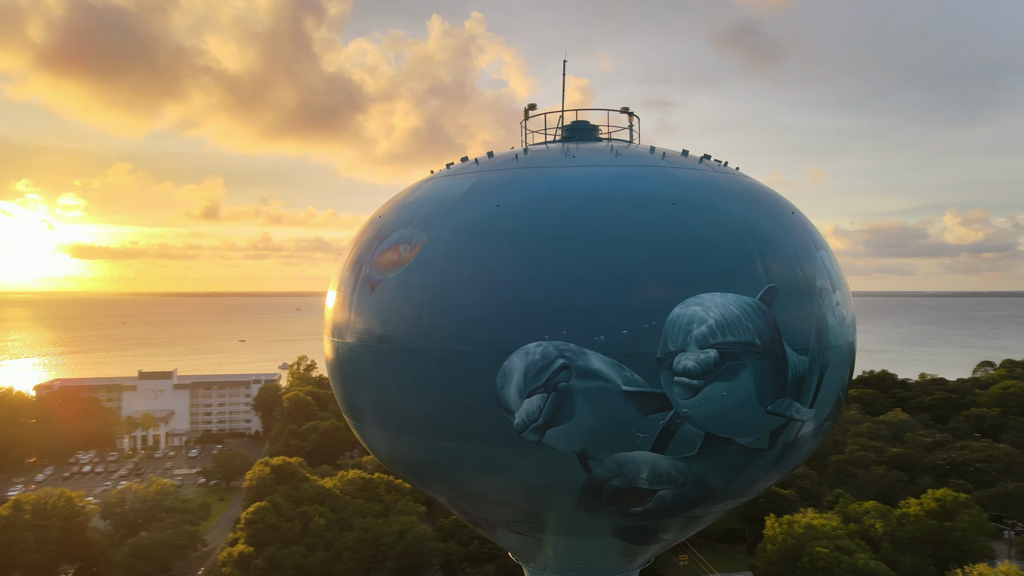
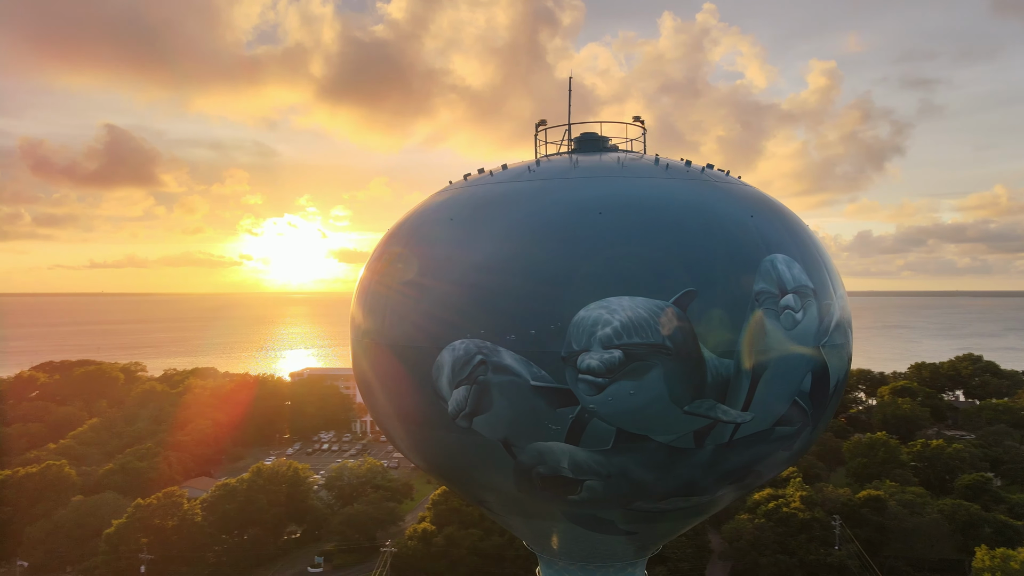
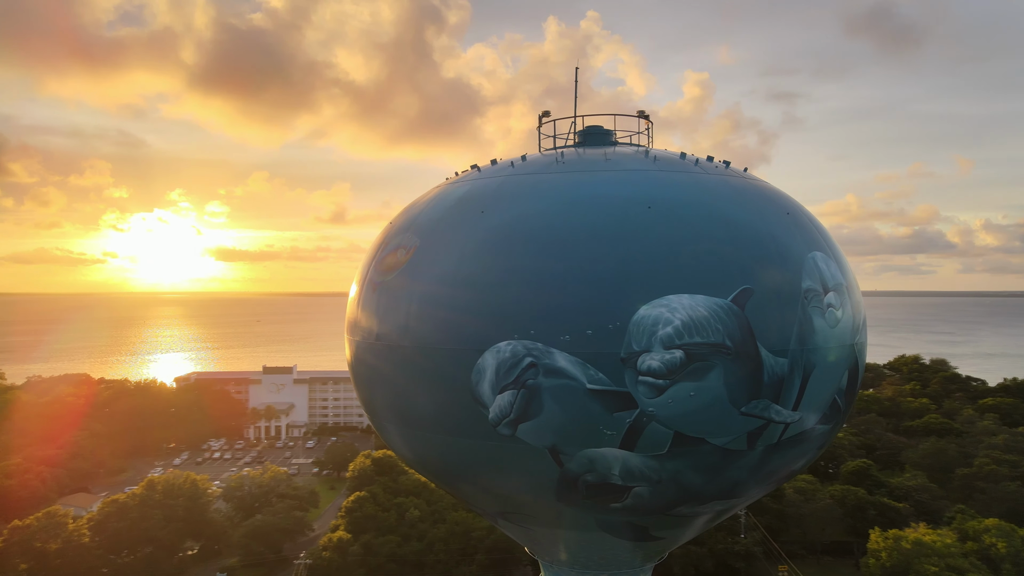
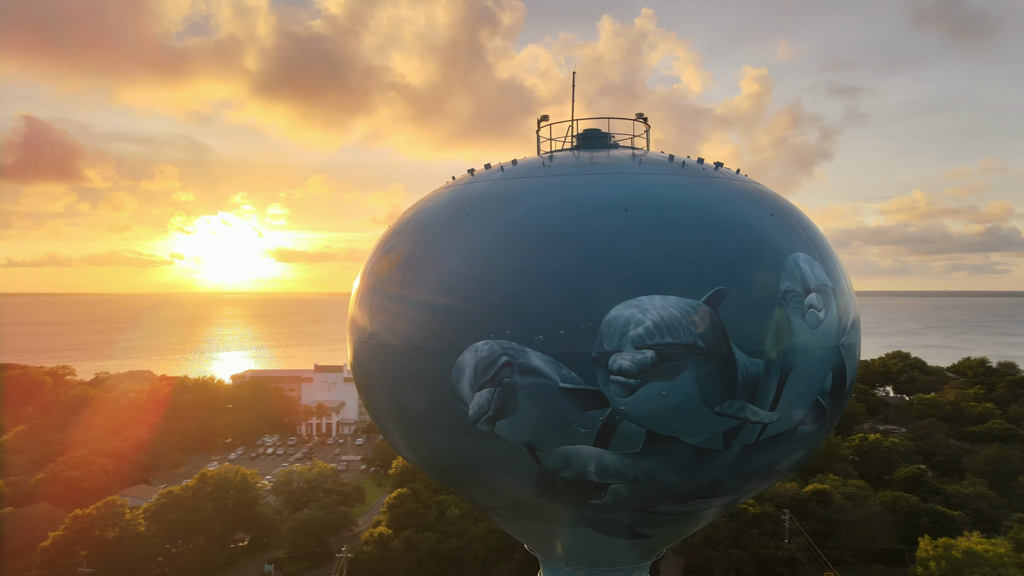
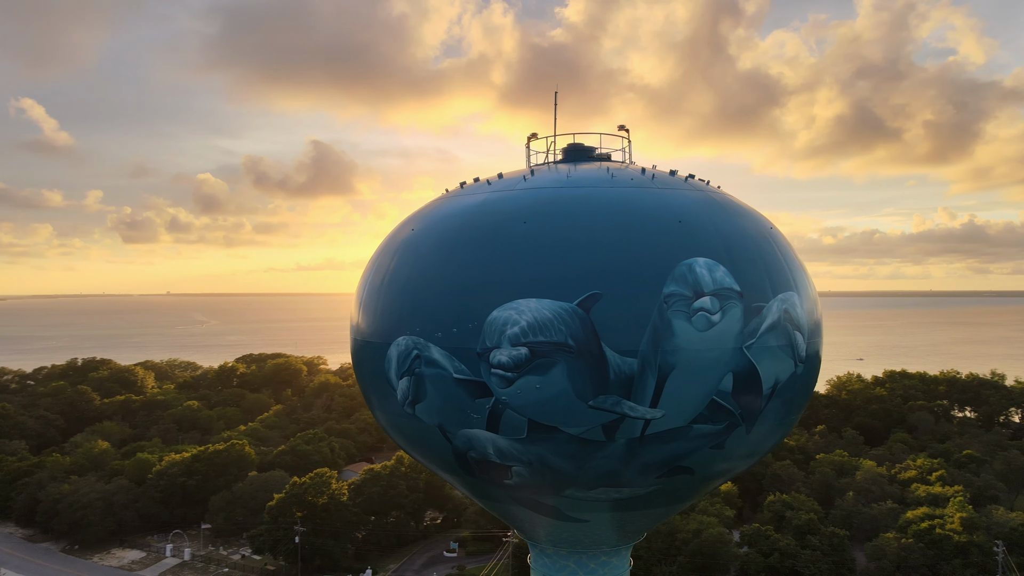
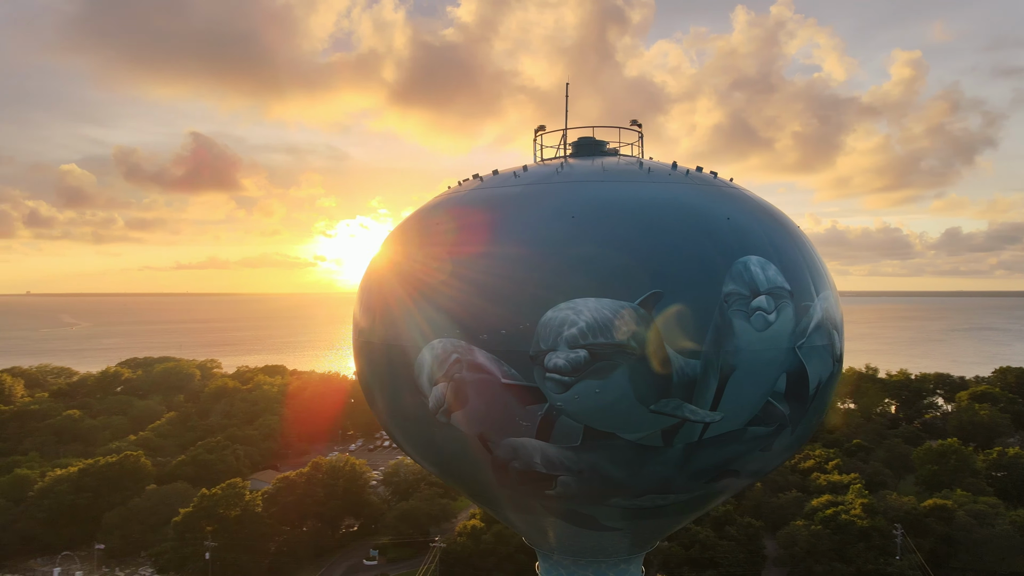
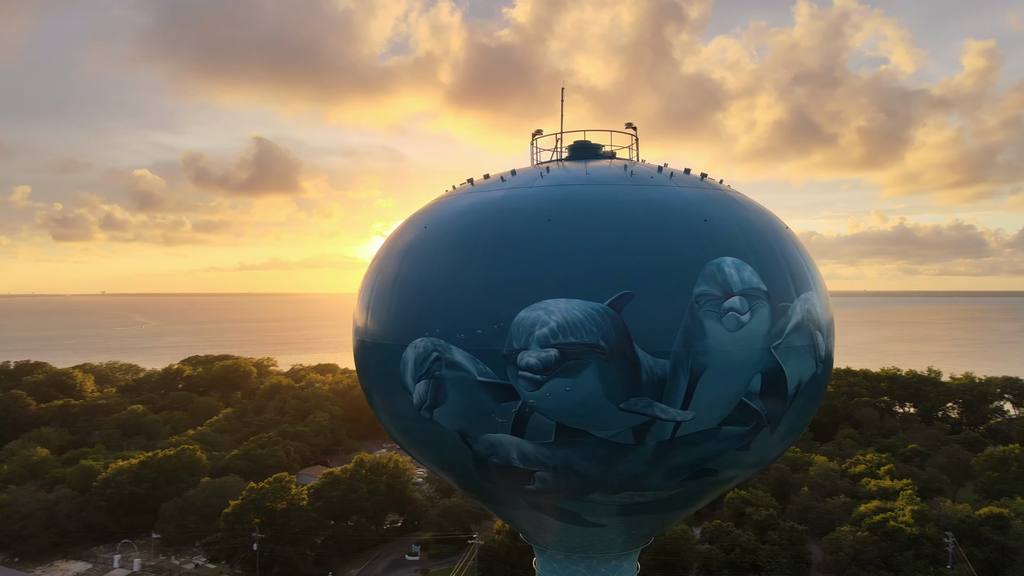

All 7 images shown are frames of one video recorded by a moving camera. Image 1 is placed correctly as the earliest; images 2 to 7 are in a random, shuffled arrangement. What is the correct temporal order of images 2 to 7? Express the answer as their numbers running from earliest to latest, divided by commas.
3, 4, 2, 6, 7, 5
